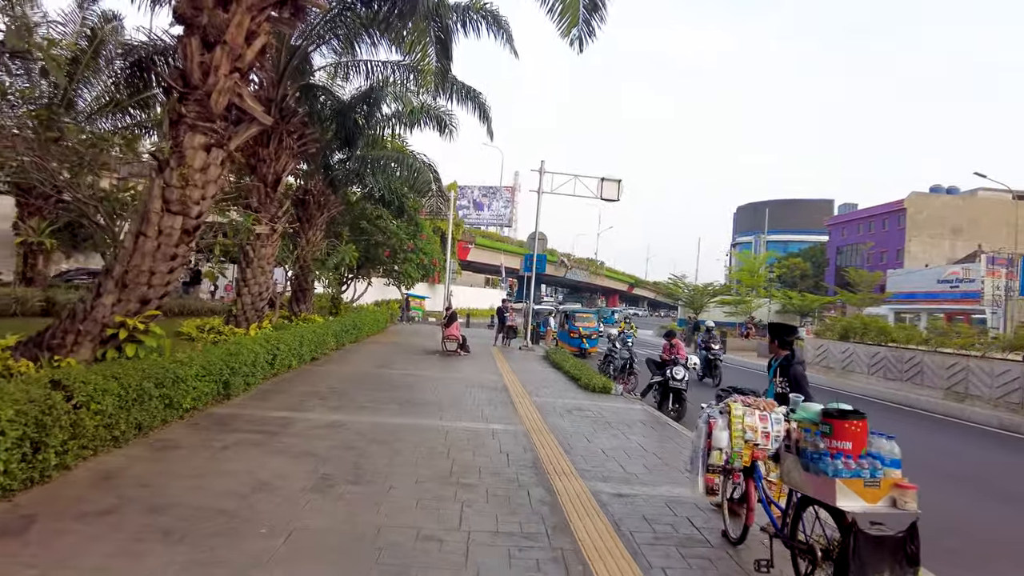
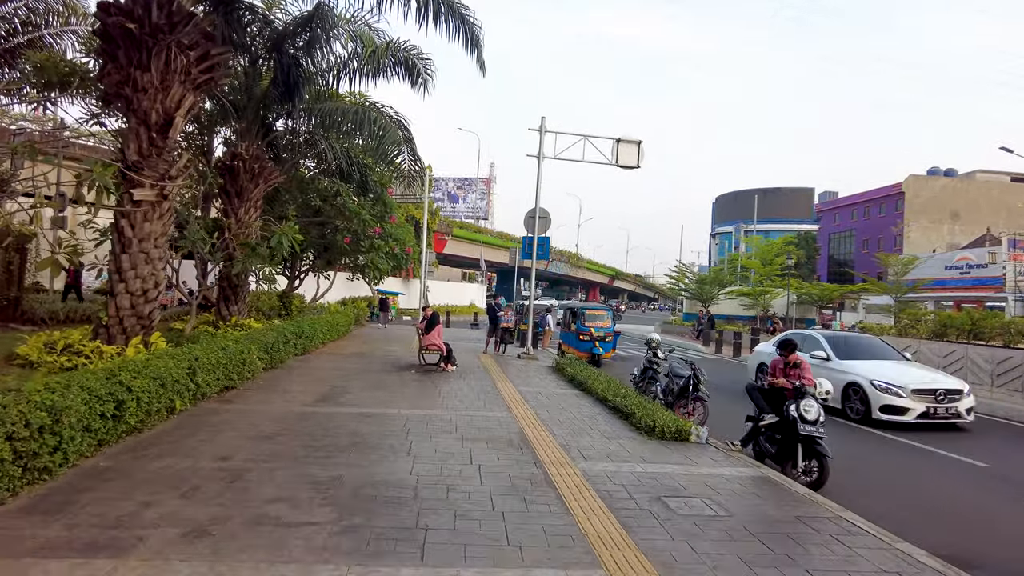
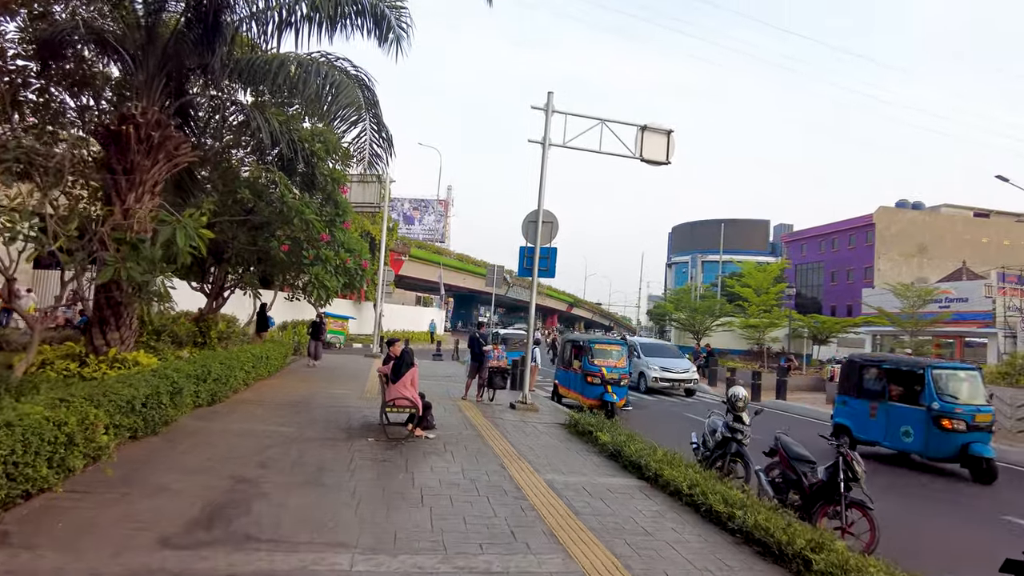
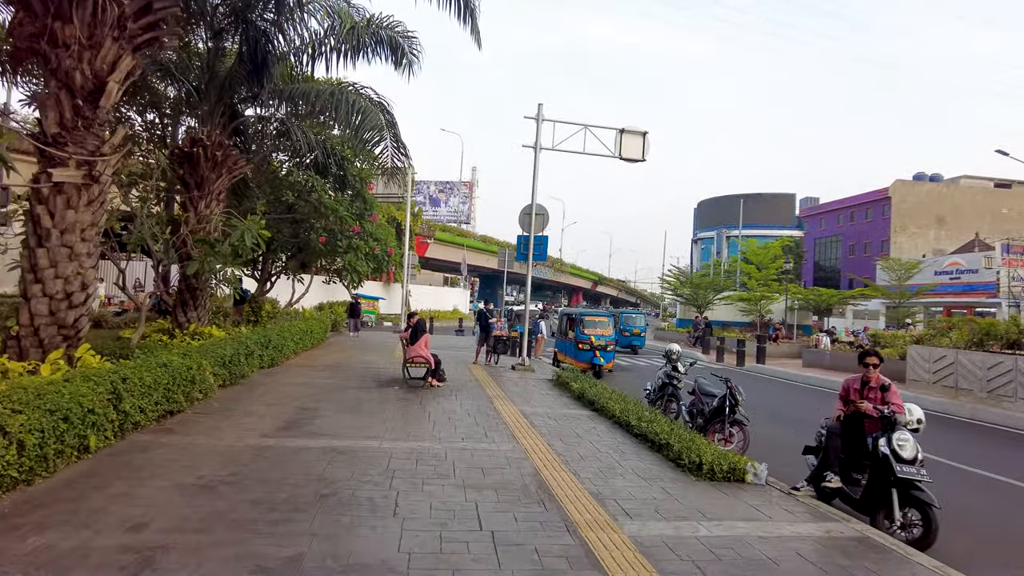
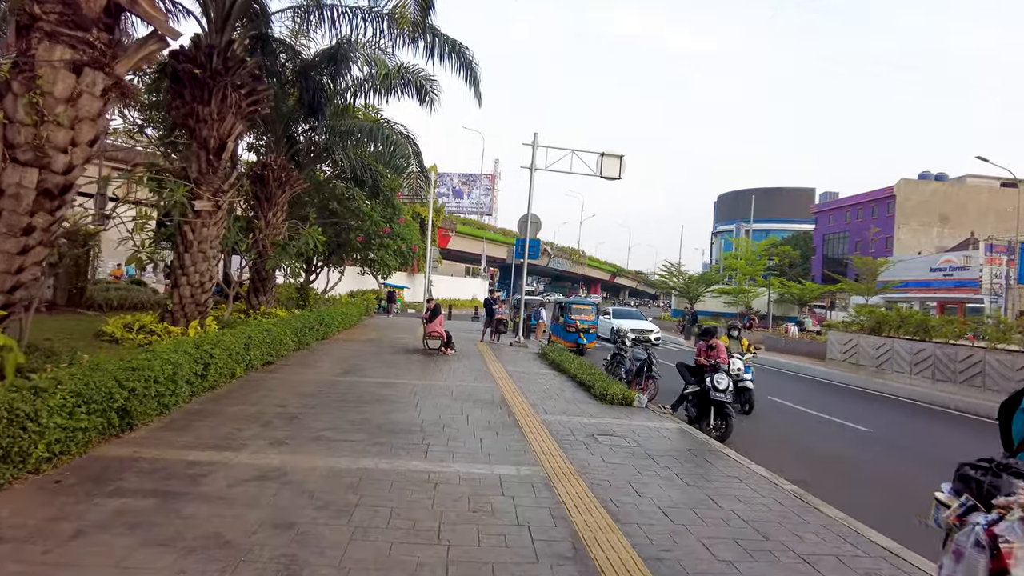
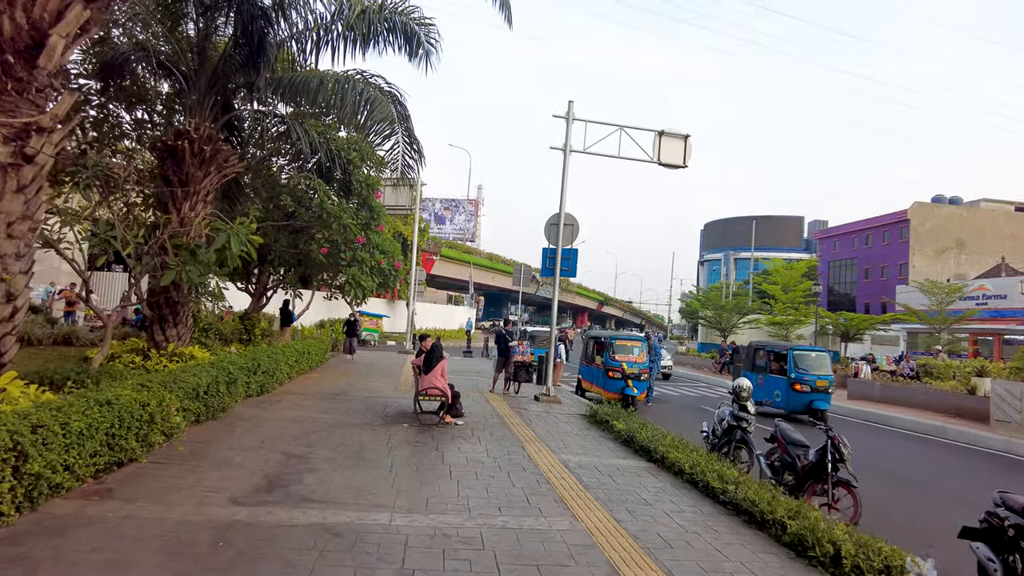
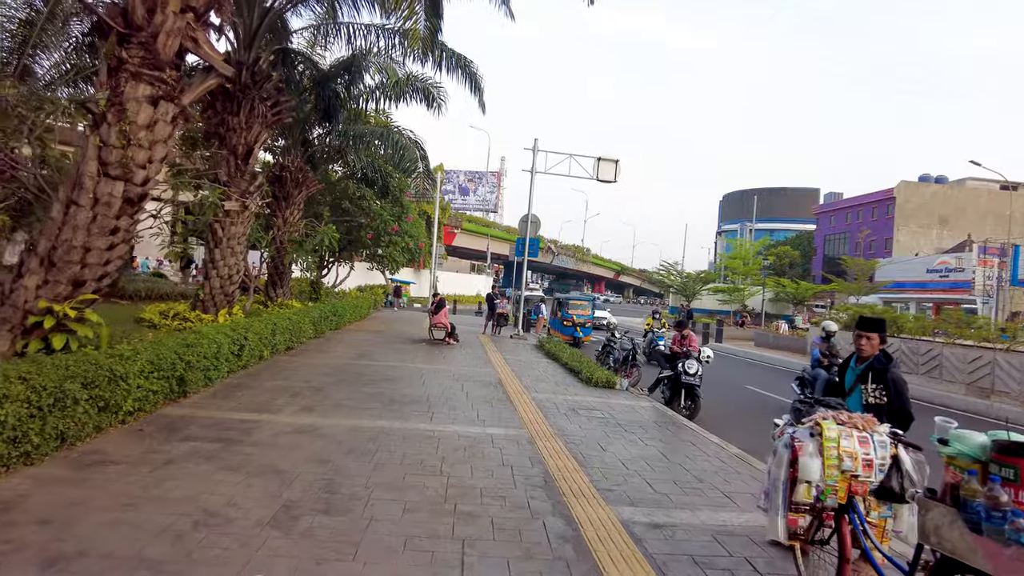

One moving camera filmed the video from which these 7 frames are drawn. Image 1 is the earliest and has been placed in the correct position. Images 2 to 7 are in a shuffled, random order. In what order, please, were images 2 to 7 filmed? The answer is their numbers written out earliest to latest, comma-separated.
7, 5, 2, 4, 6, 3
